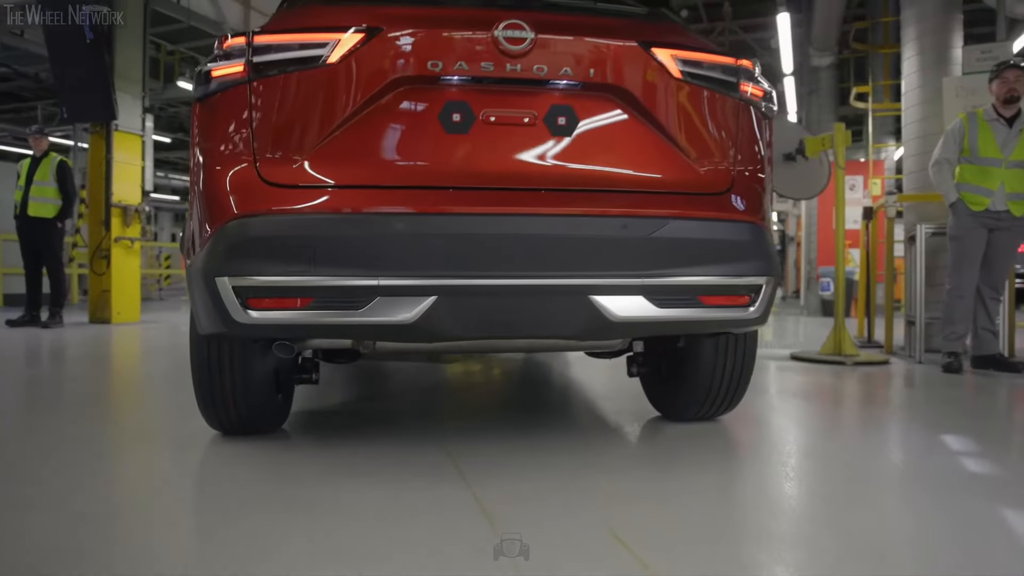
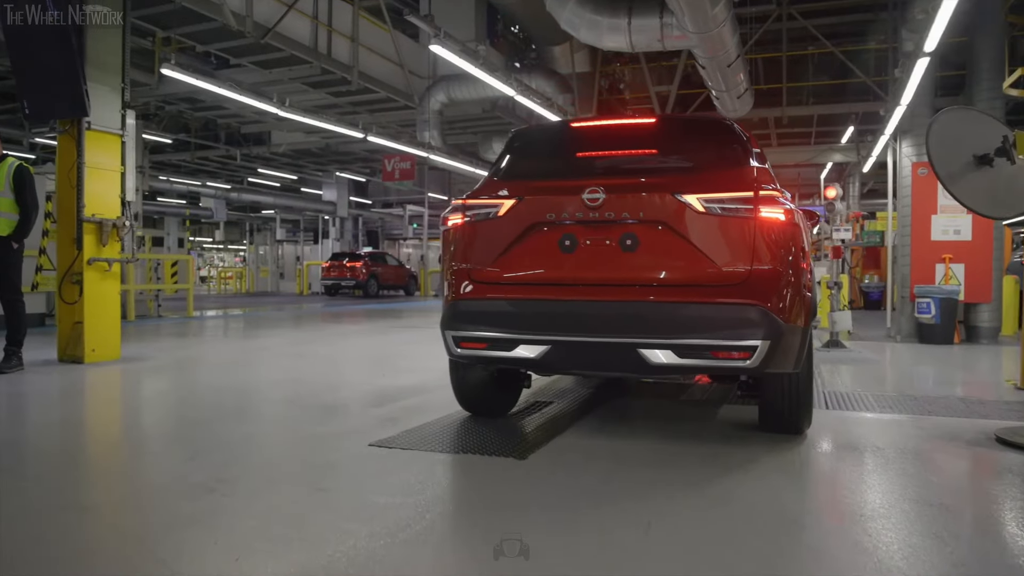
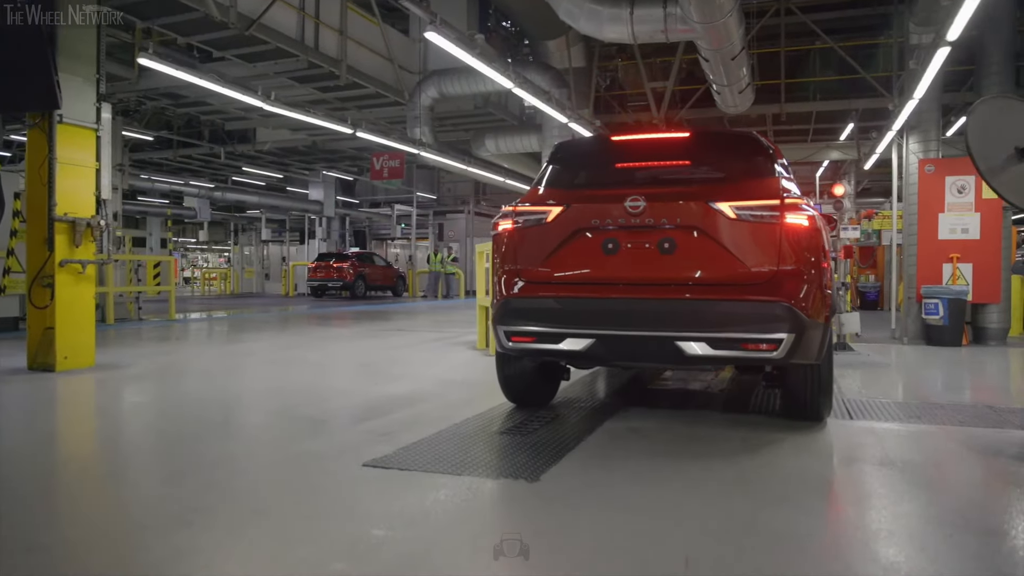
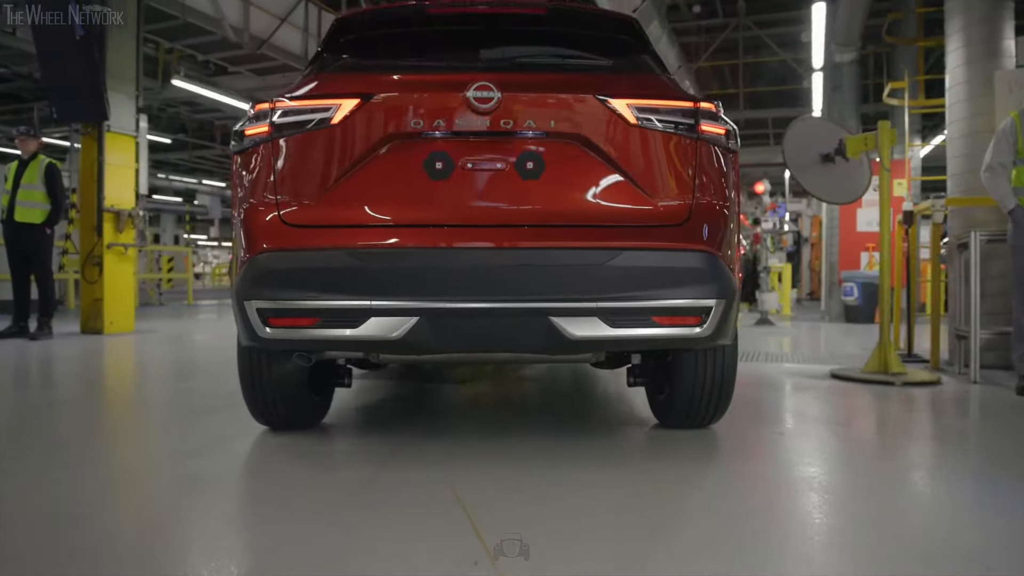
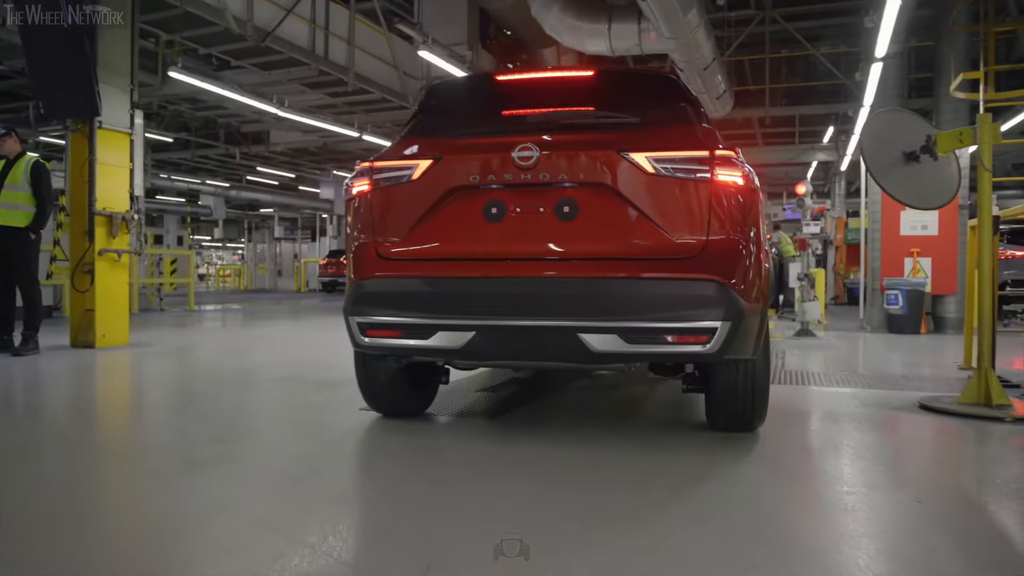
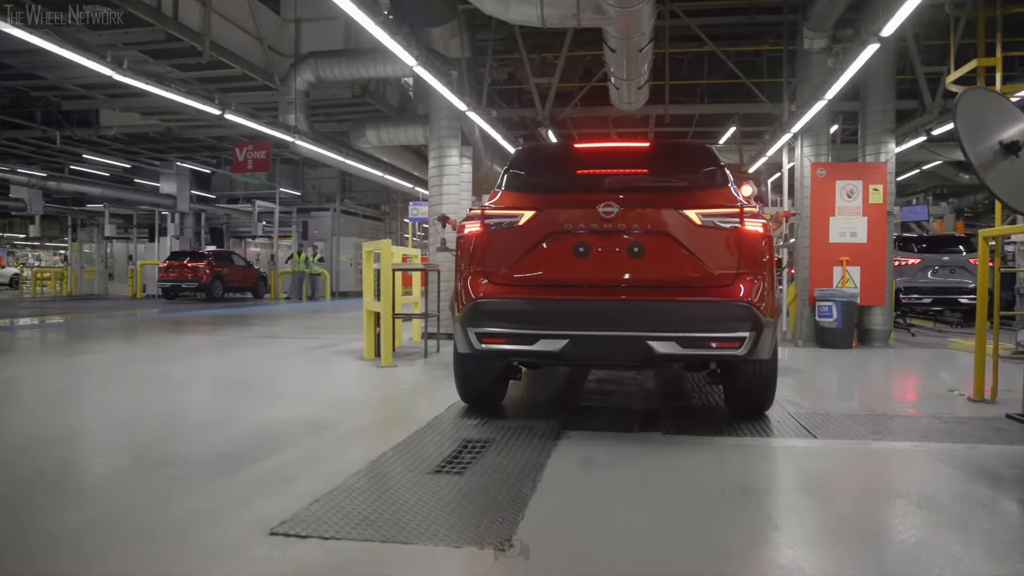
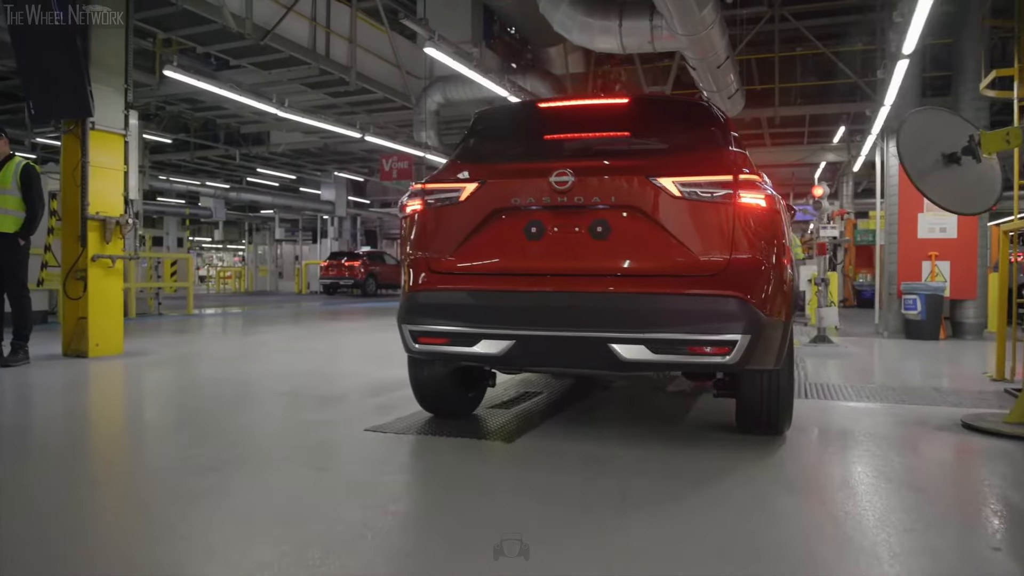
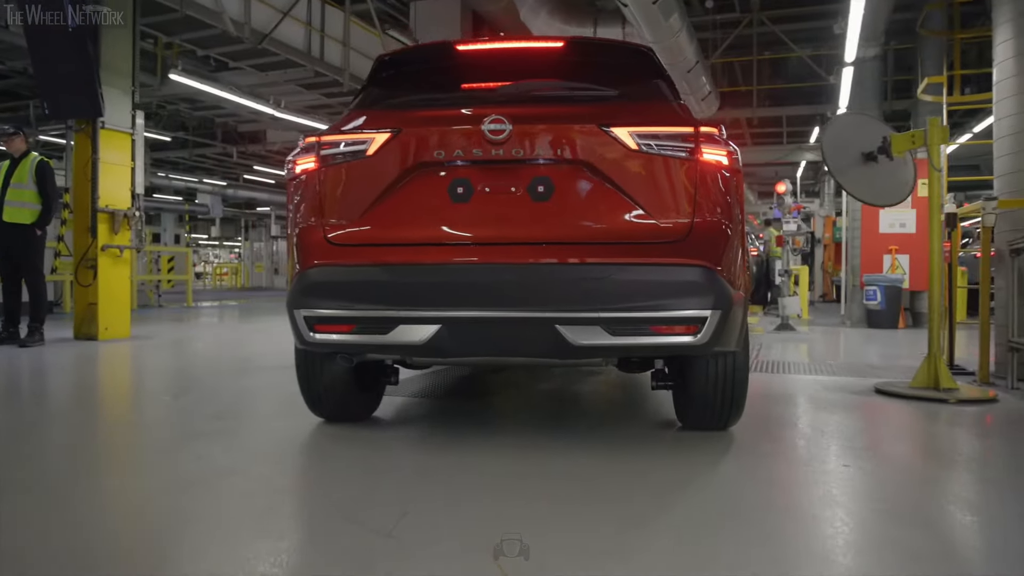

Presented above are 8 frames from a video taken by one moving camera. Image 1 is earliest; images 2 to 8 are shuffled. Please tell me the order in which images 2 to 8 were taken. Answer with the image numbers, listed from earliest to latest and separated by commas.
4, 8, 5, 7, 2, 3, 6
